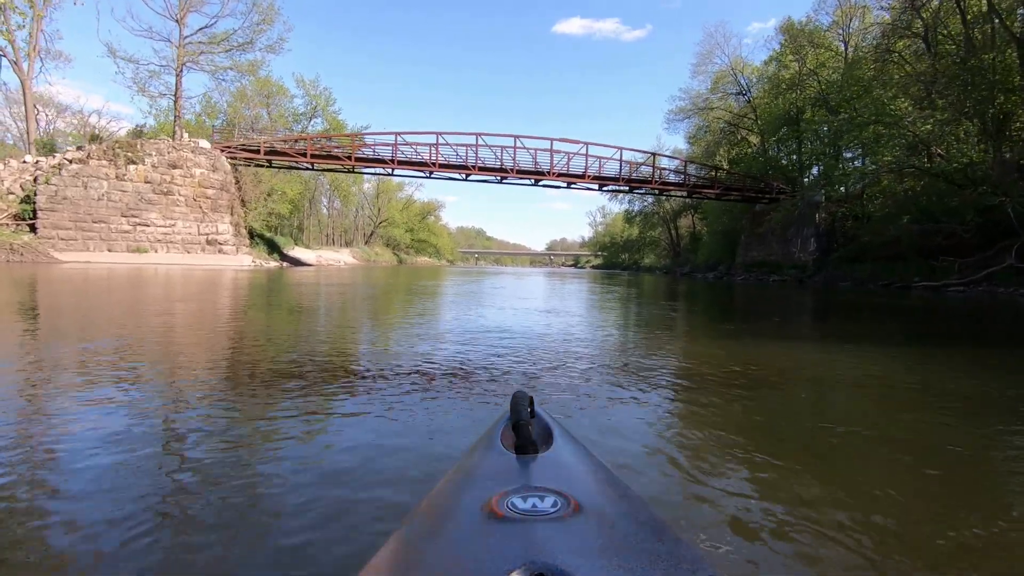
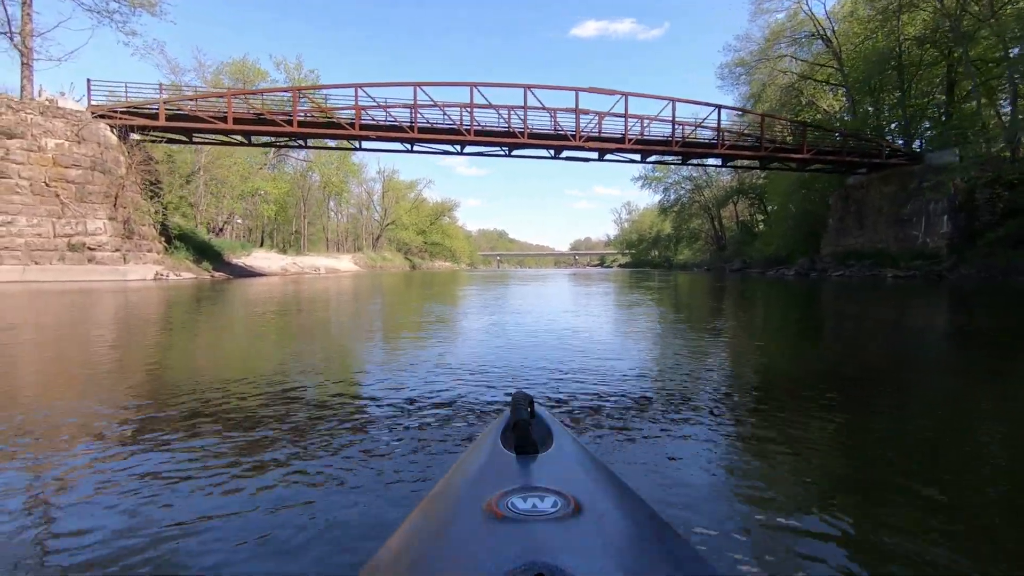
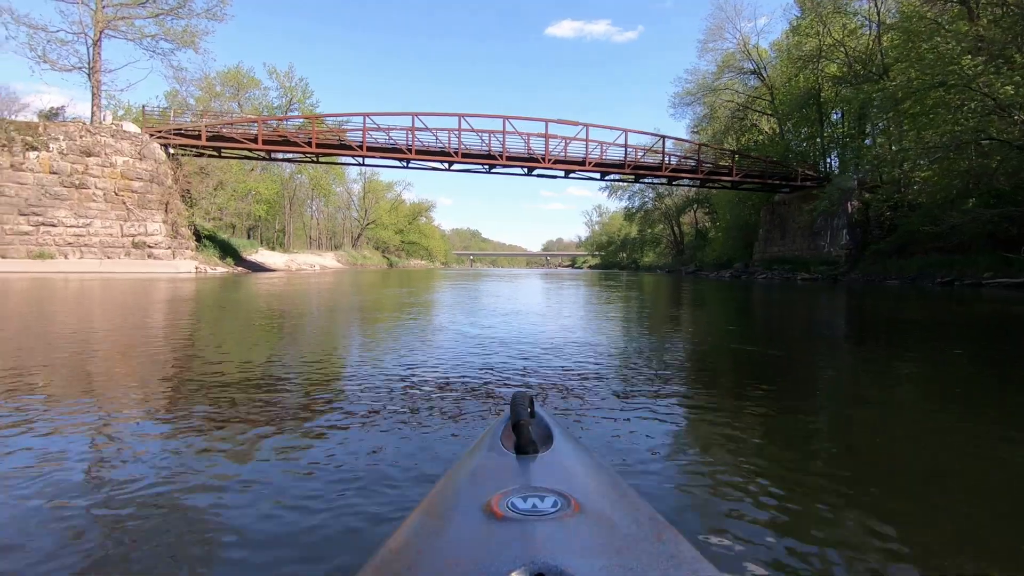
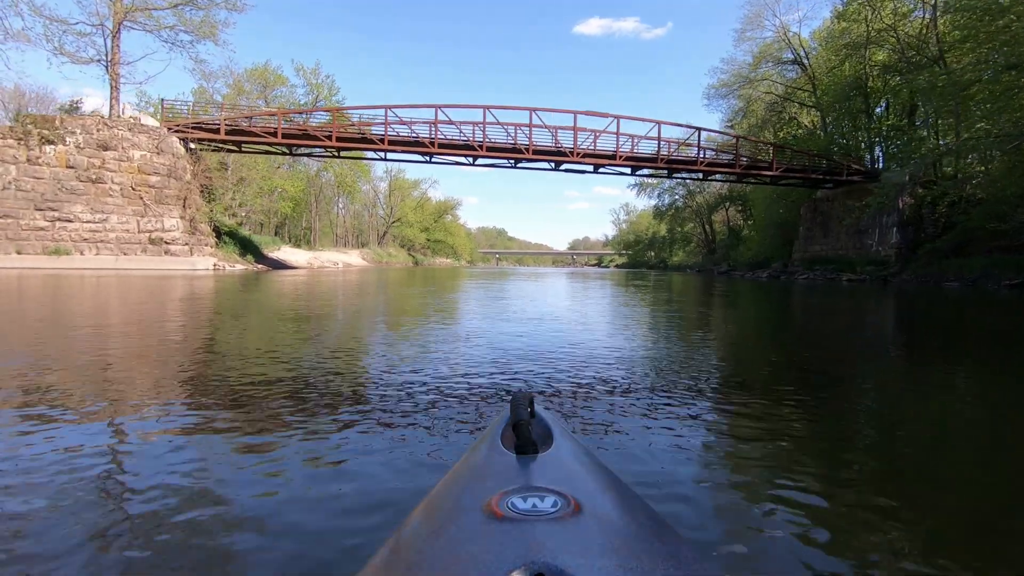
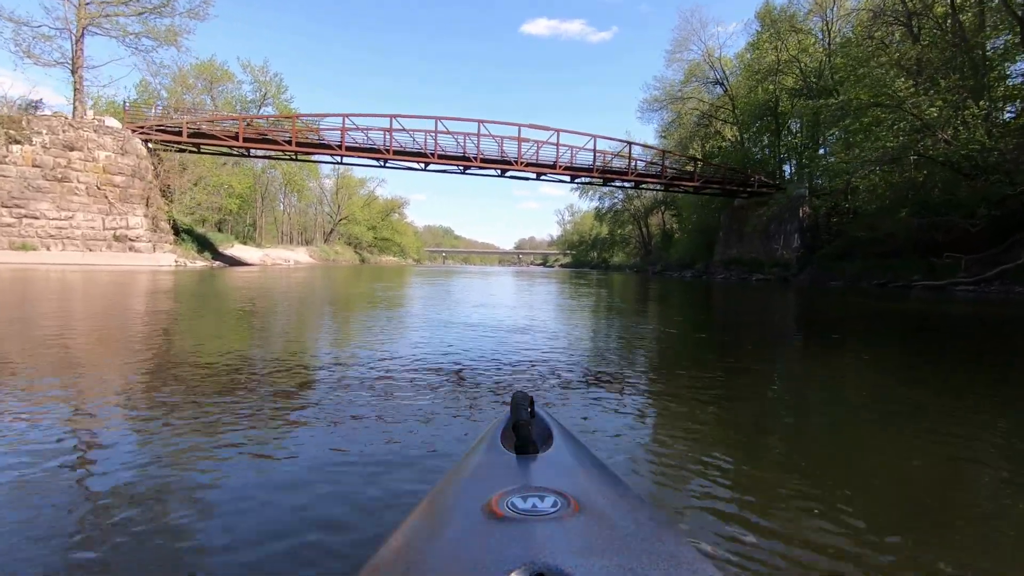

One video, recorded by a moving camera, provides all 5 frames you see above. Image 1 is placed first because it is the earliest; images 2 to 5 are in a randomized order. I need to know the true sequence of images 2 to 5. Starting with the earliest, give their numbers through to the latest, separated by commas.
5, 3, 4, 2
